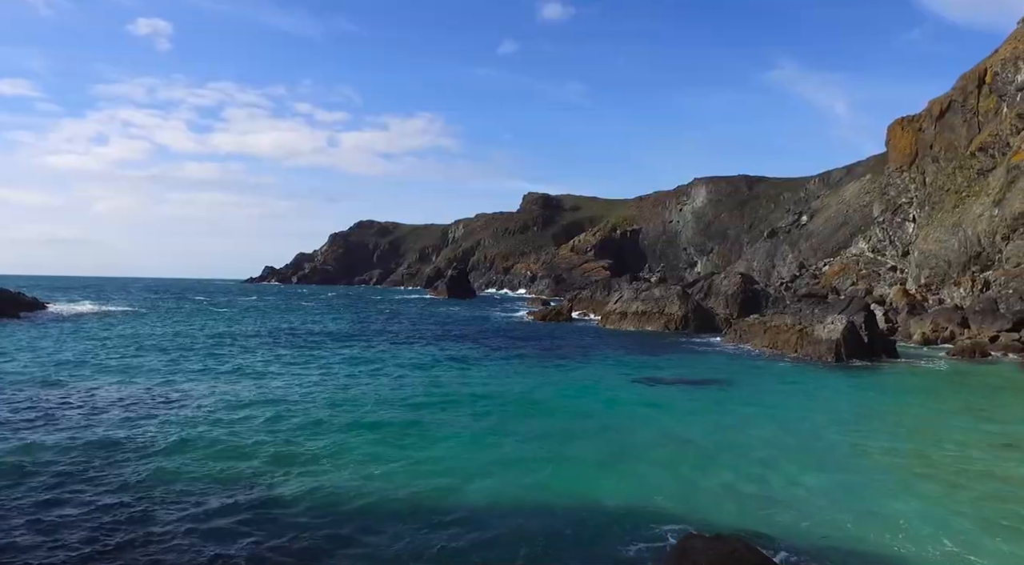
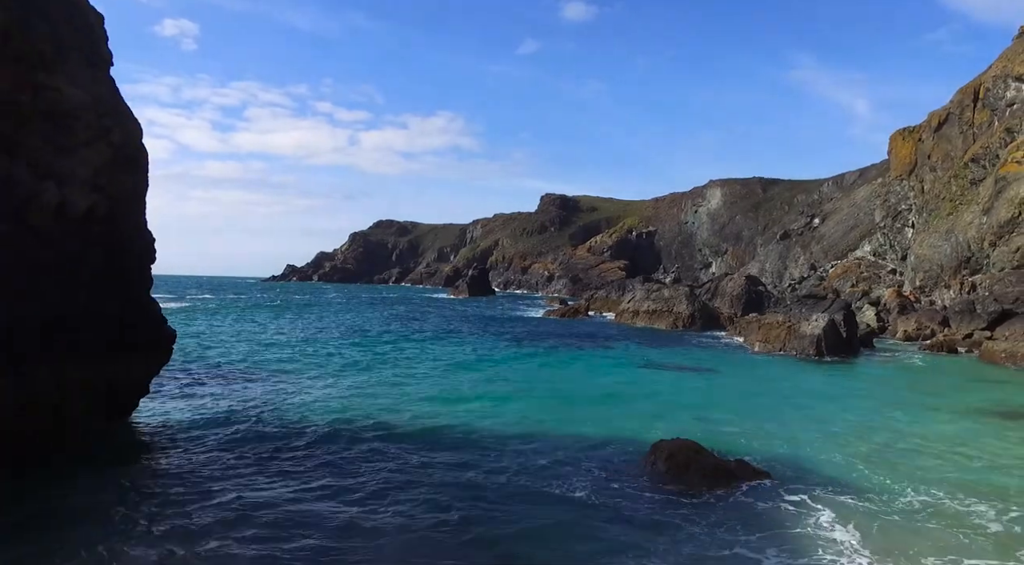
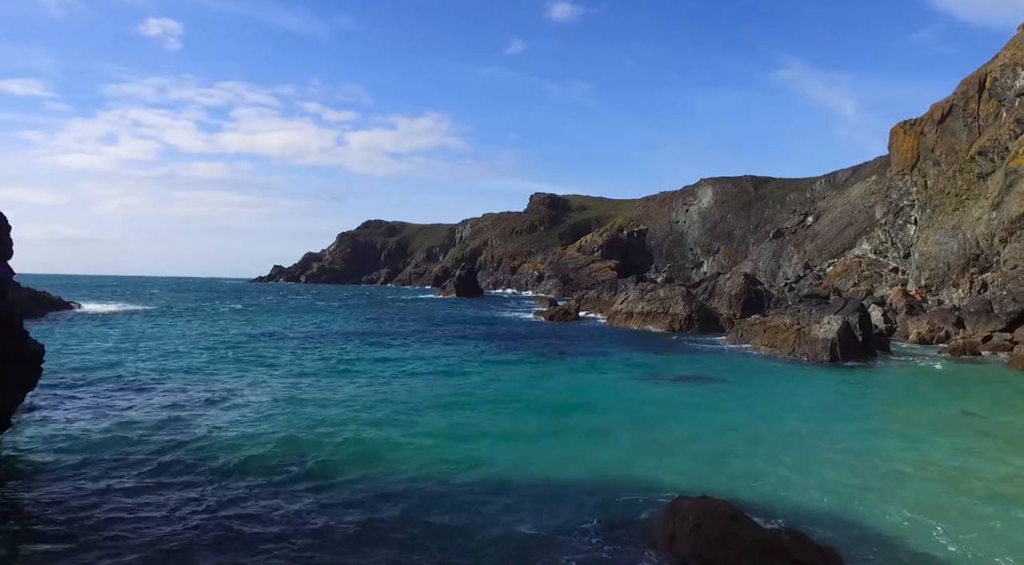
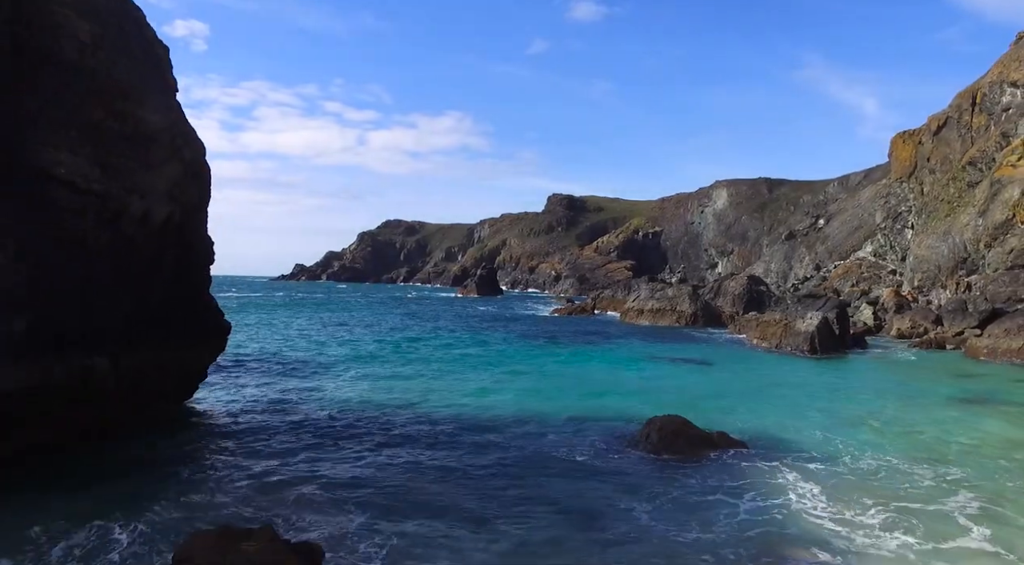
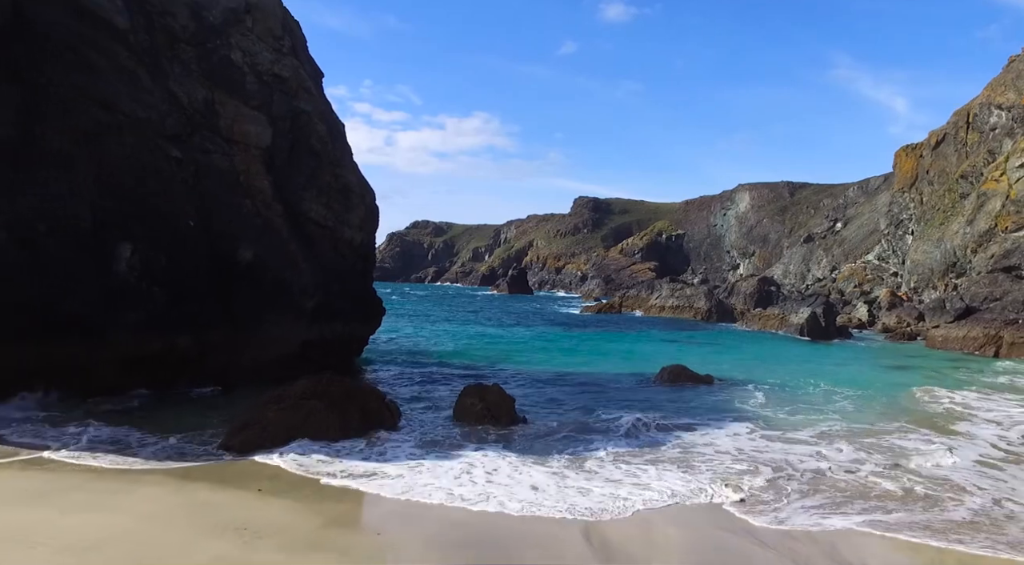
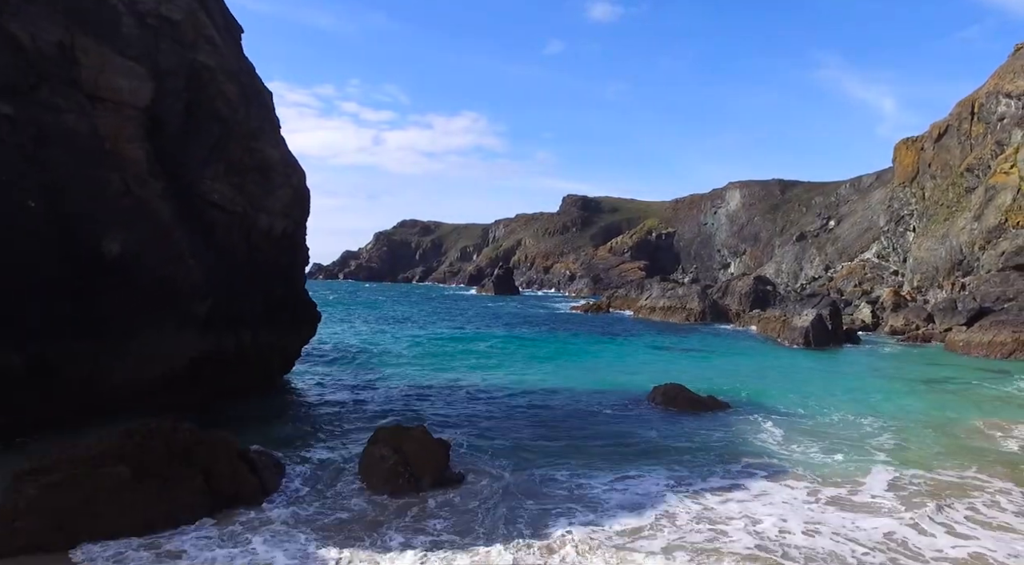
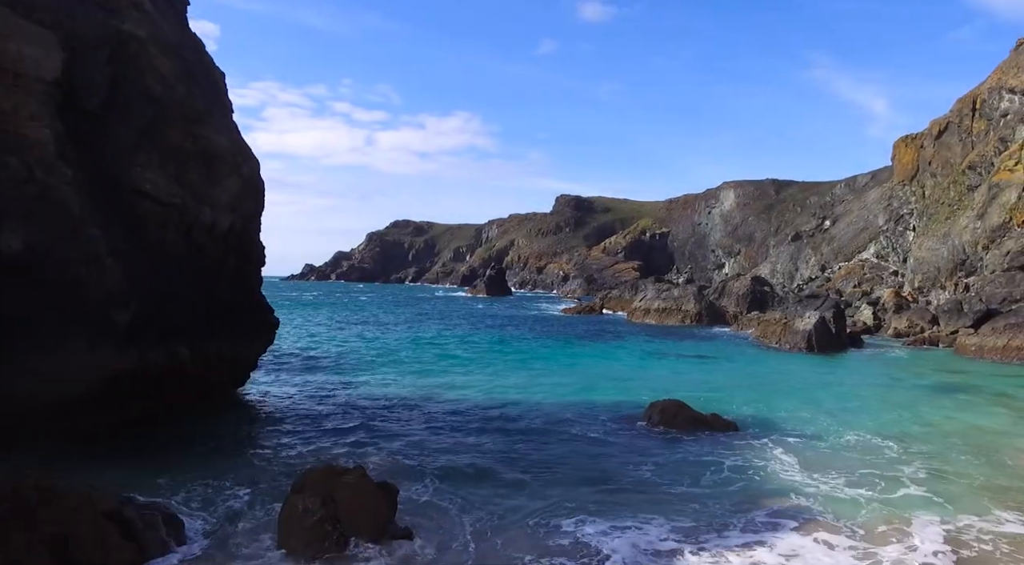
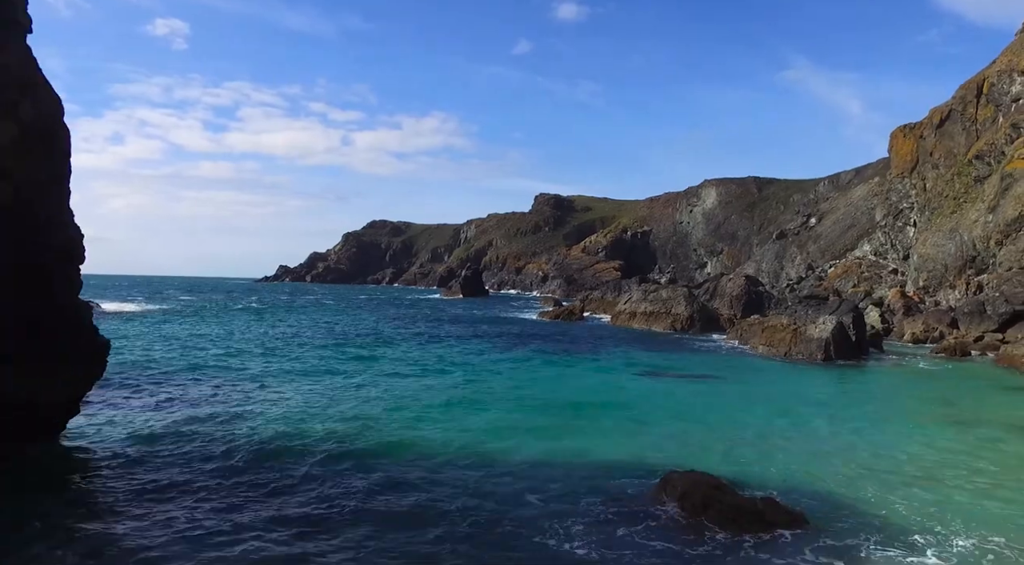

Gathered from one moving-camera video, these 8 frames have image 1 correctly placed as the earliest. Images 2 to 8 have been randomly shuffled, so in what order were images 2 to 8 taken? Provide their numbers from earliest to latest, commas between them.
3, 8, 2, 4, 7, 6, 5
